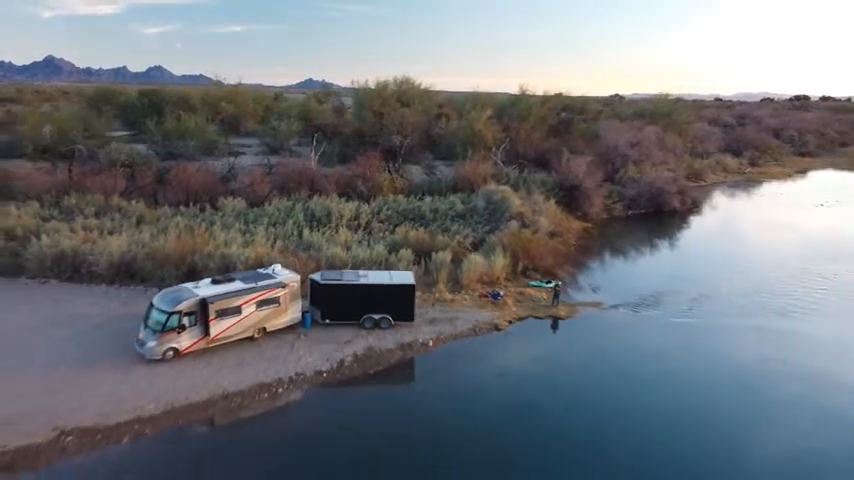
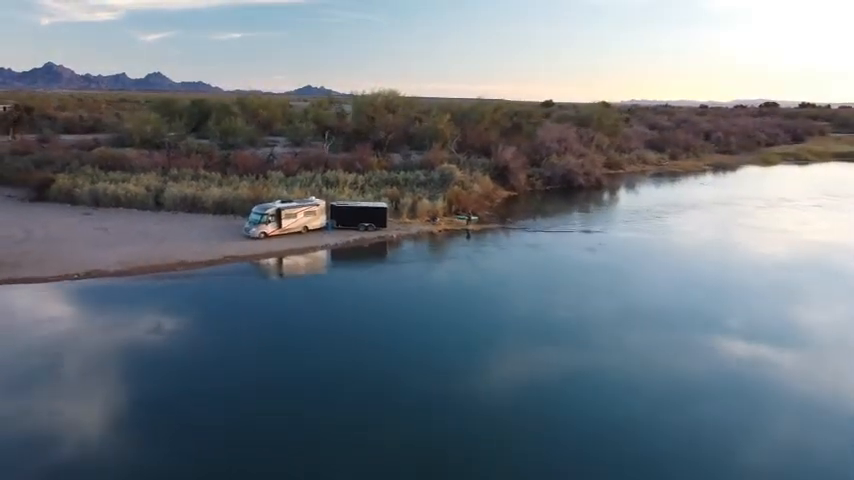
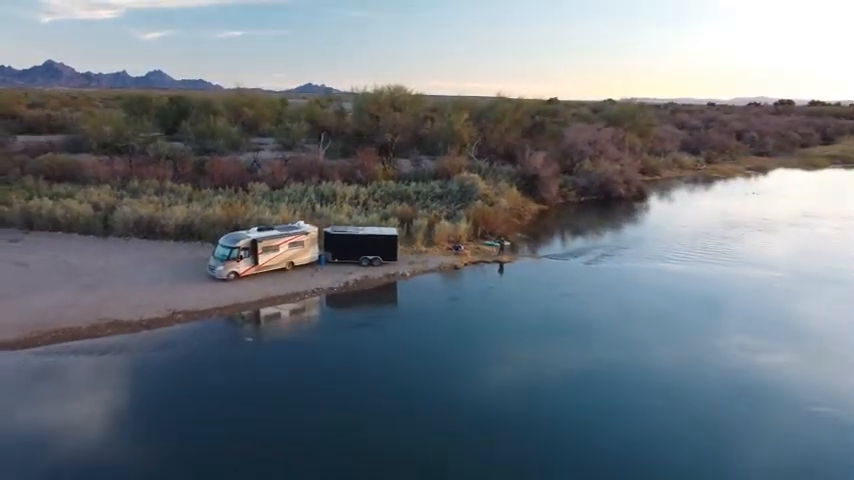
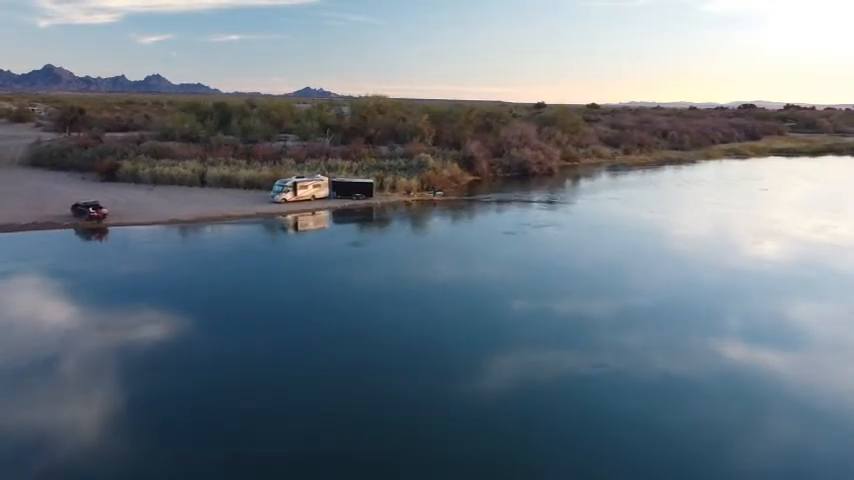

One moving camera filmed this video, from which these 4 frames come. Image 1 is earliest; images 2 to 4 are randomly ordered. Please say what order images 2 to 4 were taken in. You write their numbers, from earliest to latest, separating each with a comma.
3, 2, 4
